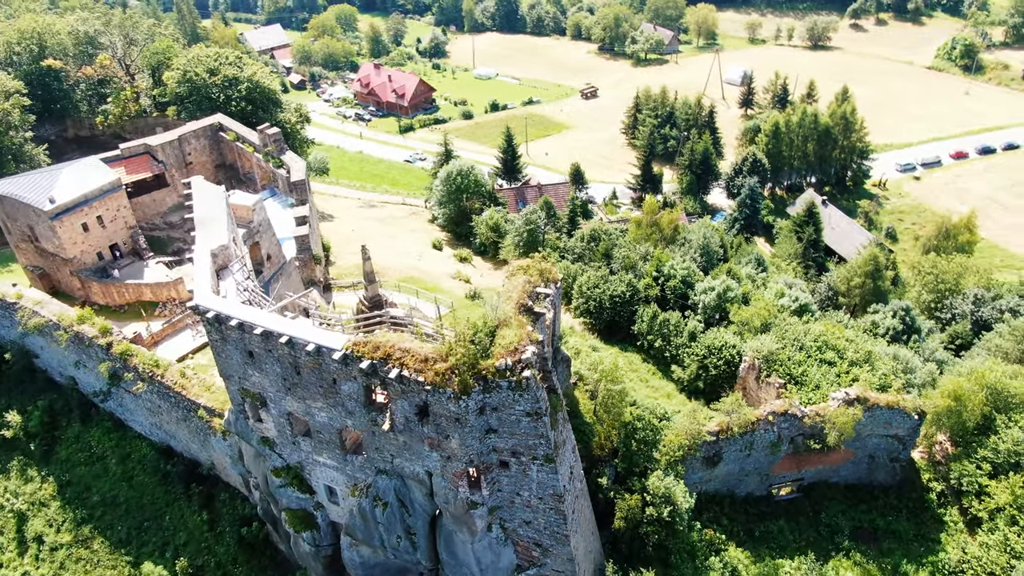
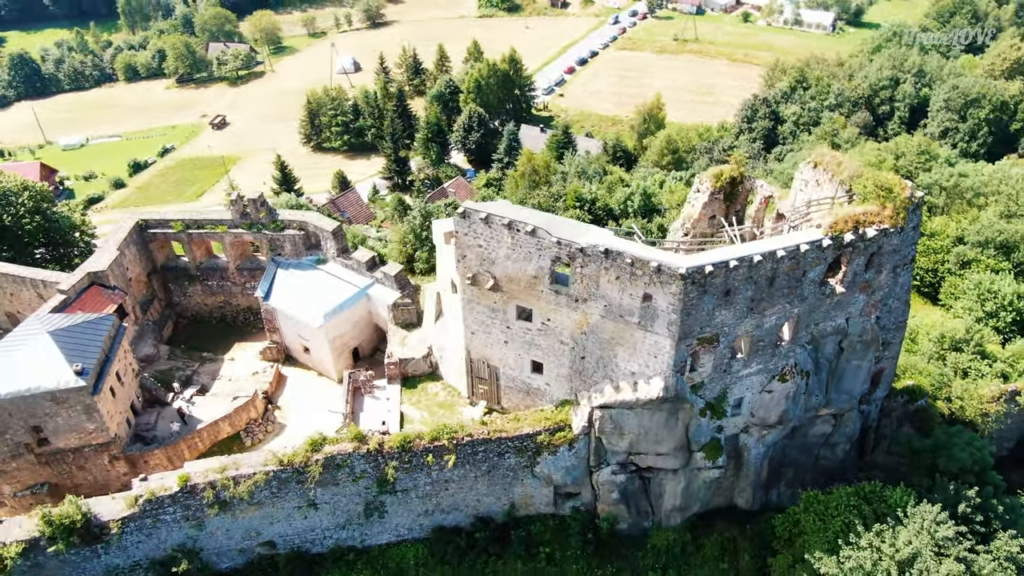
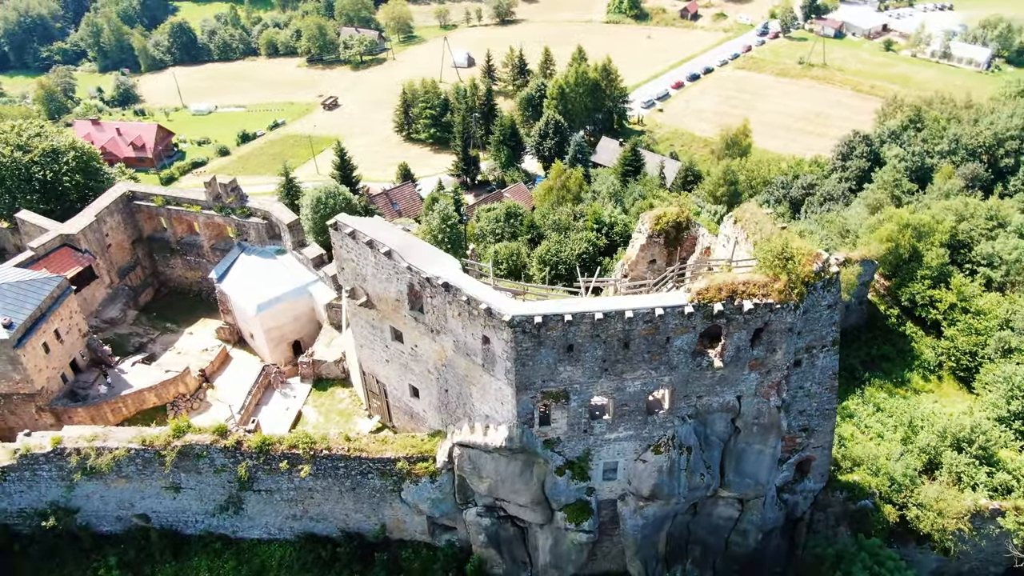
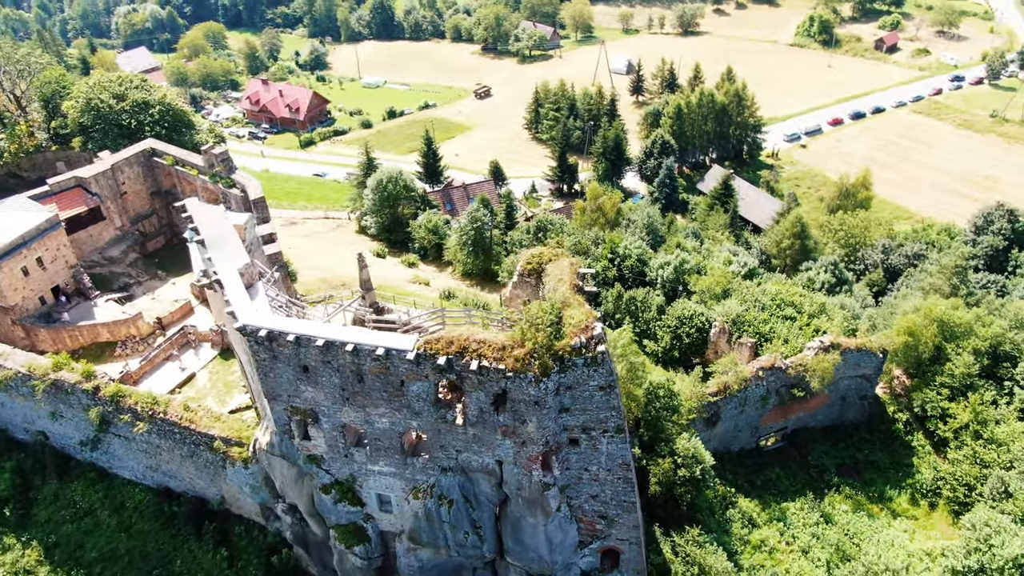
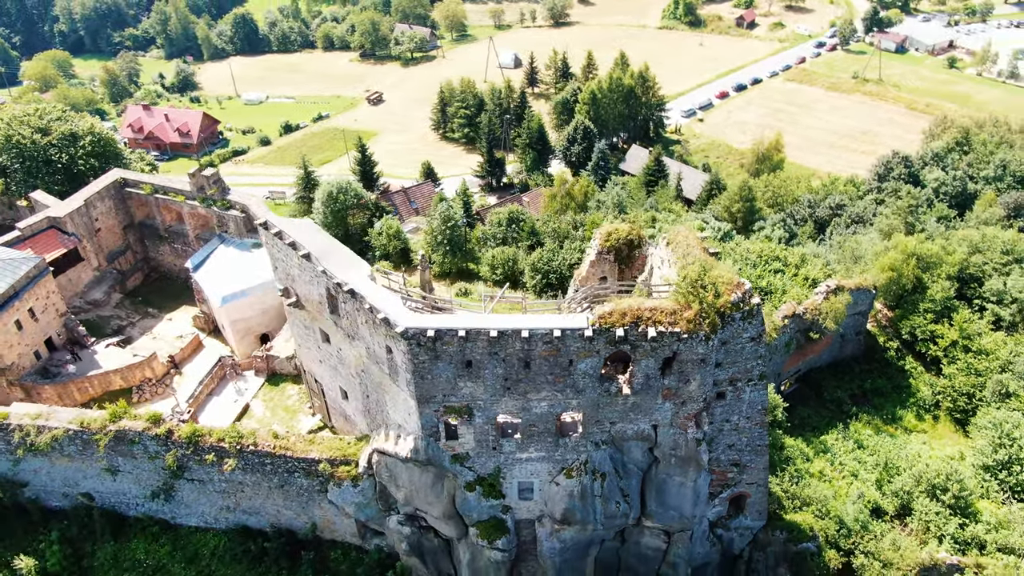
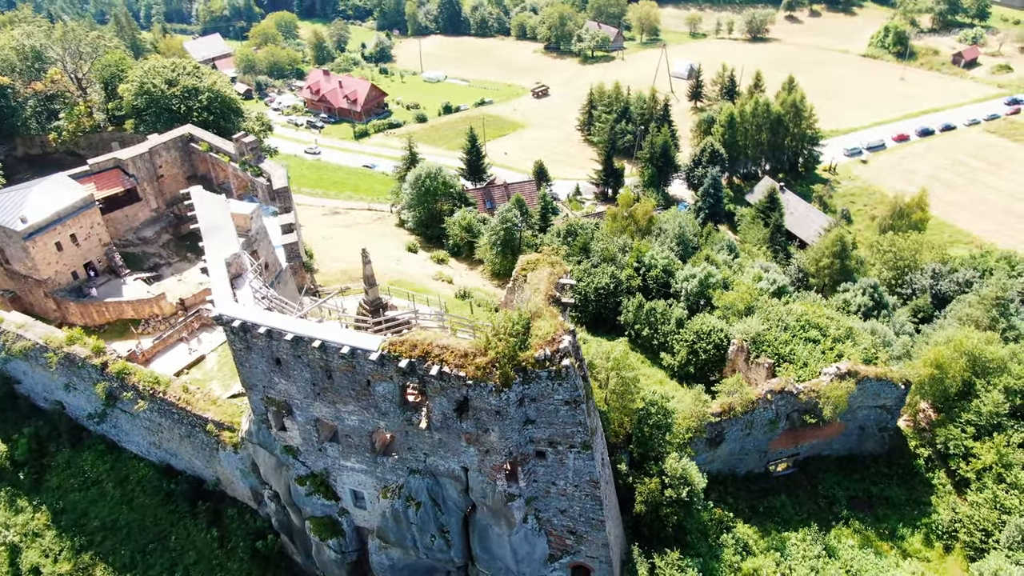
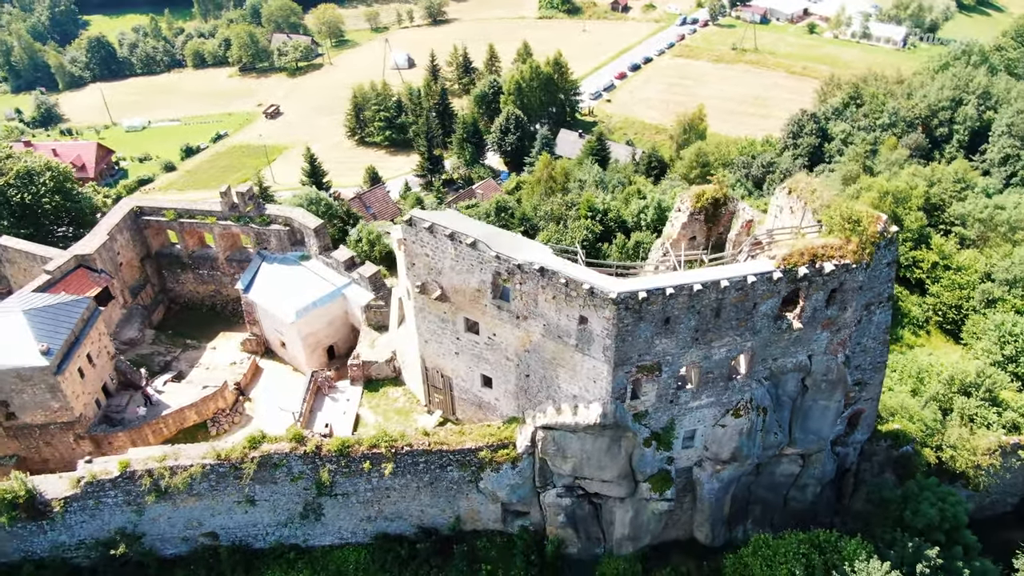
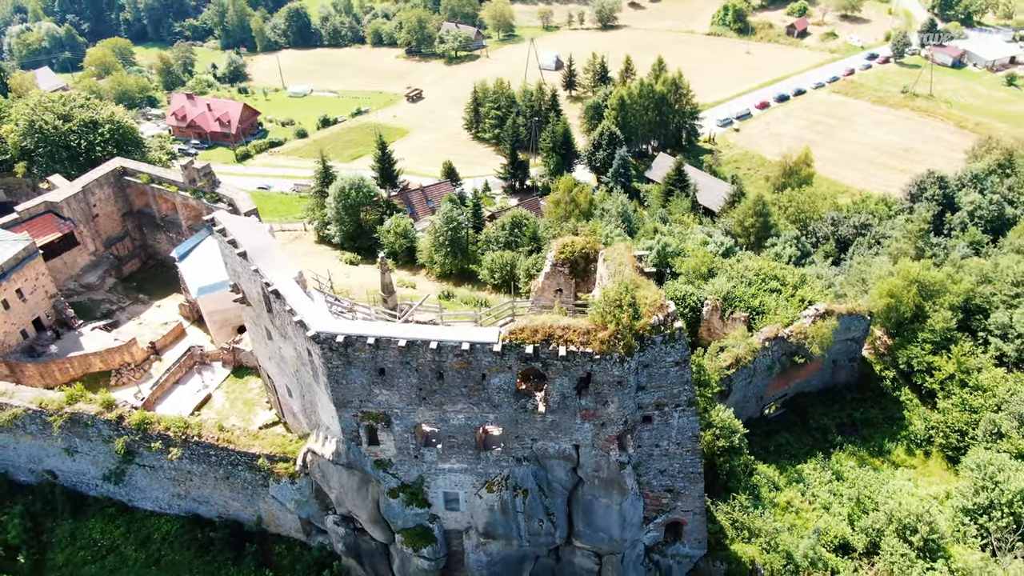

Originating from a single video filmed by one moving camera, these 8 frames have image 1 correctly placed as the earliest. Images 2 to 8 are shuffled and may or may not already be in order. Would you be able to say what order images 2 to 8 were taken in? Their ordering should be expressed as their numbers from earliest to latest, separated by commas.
6, 4, 8, 5, 3, 7, 2
